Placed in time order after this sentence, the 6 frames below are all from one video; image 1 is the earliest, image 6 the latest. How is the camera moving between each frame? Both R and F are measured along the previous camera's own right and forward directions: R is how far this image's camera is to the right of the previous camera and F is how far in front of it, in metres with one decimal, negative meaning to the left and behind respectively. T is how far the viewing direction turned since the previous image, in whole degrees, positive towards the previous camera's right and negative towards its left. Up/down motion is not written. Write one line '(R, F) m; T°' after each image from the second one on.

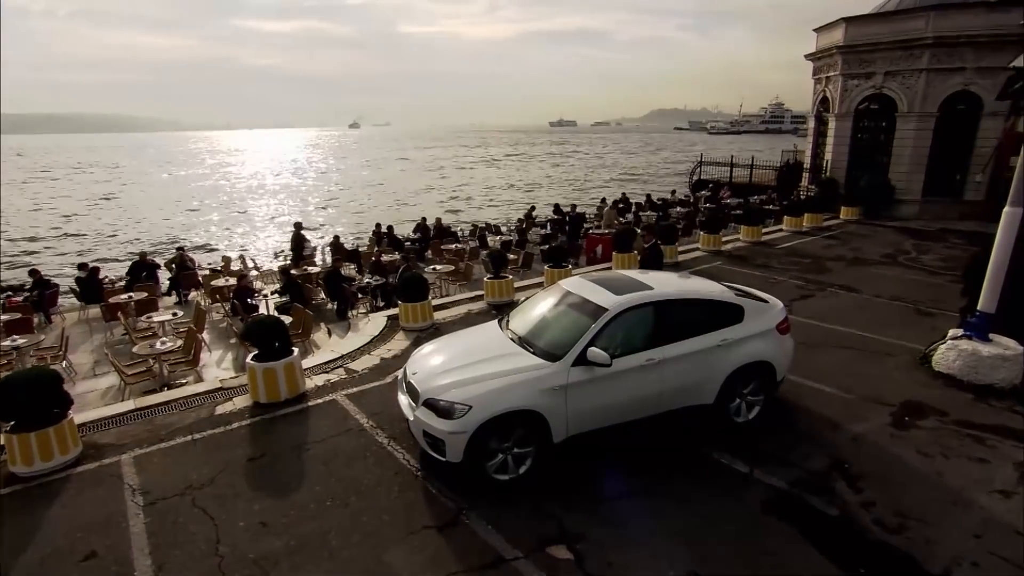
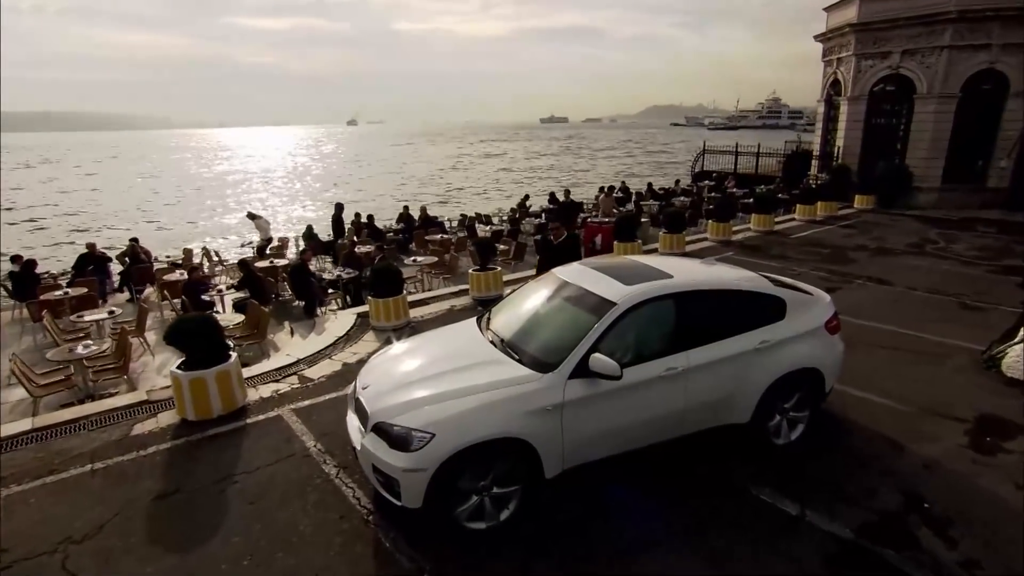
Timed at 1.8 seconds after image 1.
(+0.2, +1.4) m; 0°
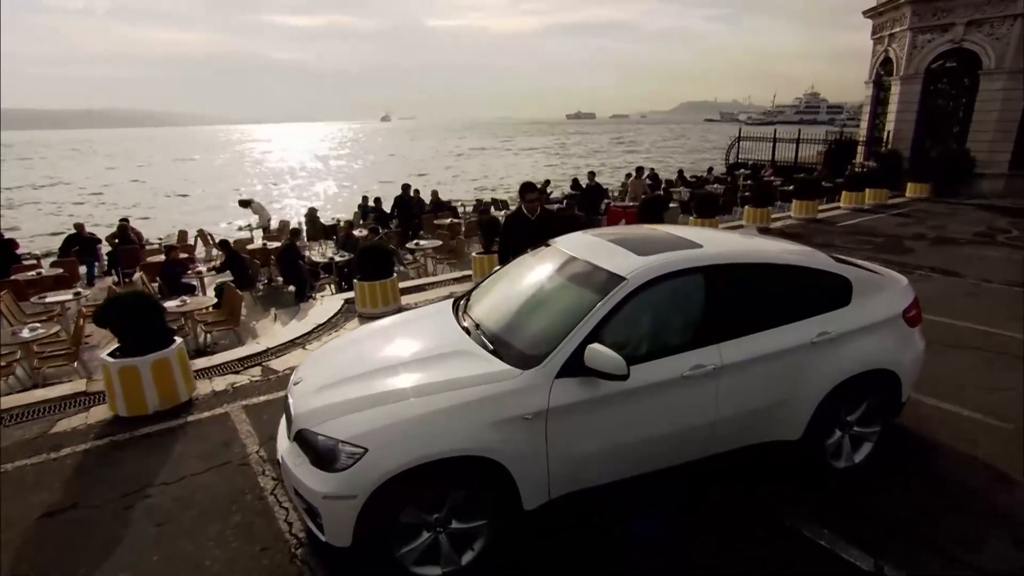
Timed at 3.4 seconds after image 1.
(+0.3, +1.1) m; -3°
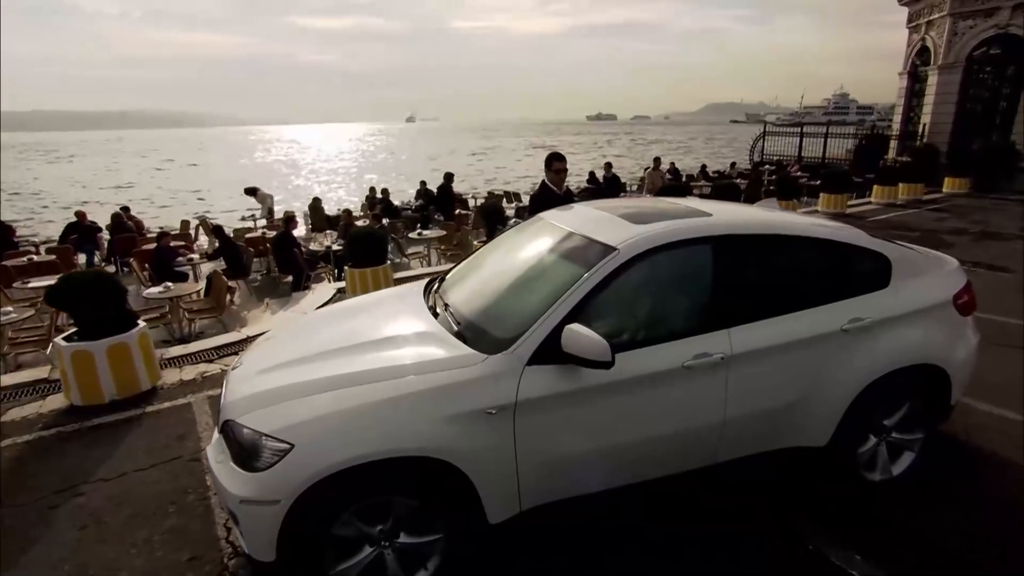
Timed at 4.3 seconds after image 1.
(+0.3, +0.6) m; -2°
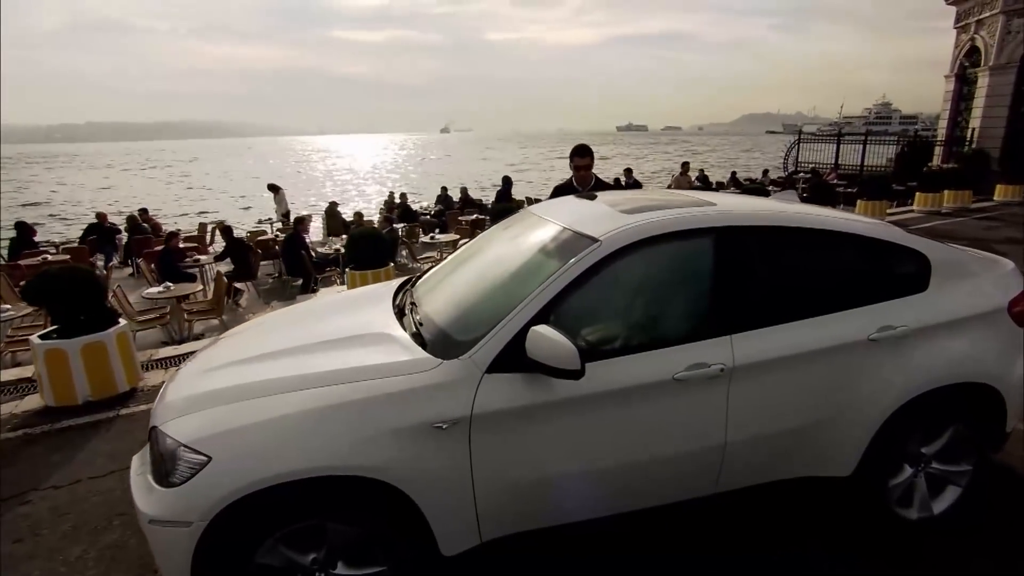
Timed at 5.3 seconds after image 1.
(+0.3, +0.4) m; -3°
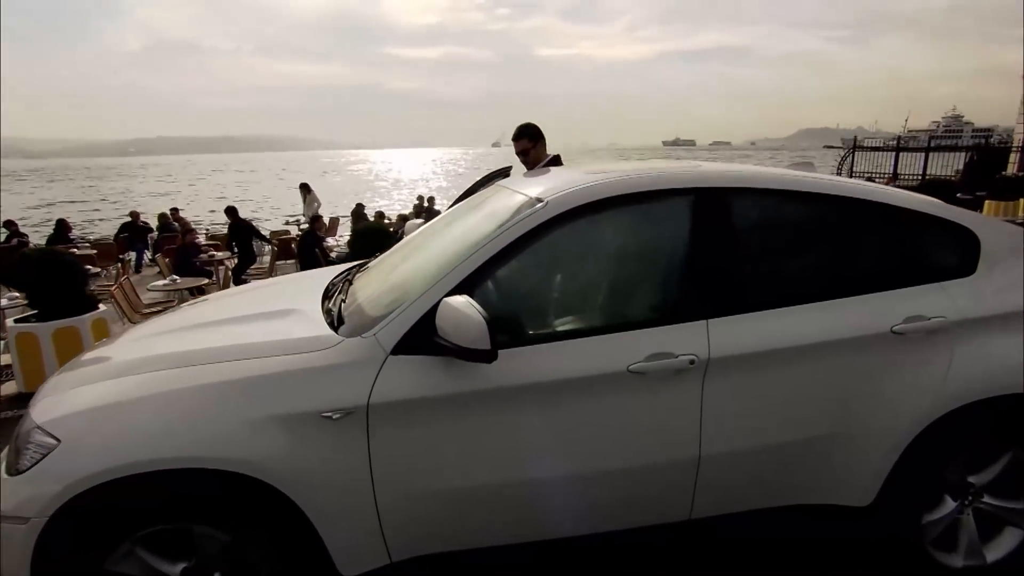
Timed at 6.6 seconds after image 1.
(+0.4, +0.5) m; -5°
